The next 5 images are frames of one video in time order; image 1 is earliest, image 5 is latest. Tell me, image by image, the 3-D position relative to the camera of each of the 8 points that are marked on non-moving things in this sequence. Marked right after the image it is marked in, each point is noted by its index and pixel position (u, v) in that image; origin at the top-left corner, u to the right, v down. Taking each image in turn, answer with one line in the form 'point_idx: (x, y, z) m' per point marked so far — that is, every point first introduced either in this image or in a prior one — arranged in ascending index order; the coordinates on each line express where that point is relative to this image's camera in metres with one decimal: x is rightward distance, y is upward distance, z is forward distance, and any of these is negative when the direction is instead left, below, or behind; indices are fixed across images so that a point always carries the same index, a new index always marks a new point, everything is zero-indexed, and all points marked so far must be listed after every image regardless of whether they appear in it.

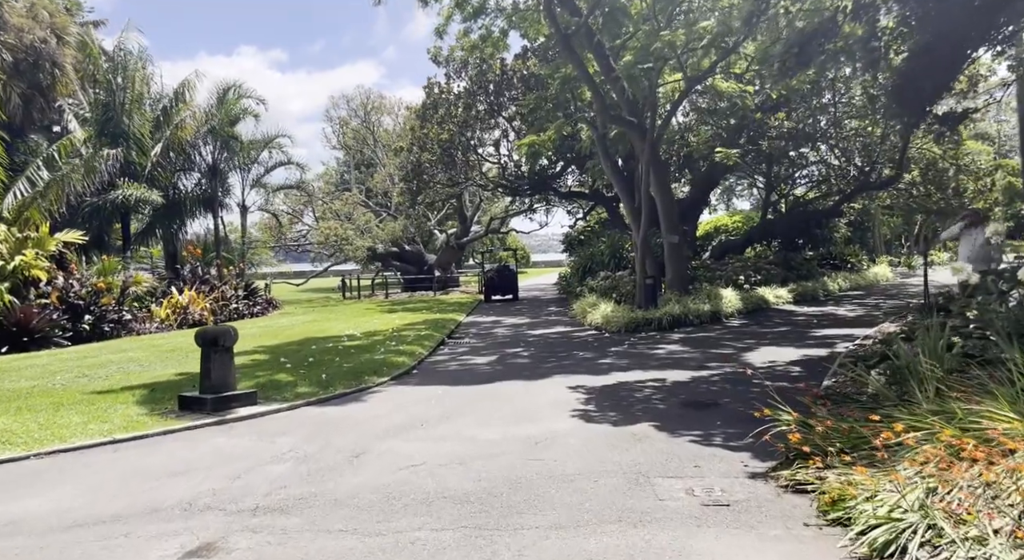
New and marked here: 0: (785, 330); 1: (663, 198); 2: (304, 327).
0: (+5.2, -0.9, +13.6) m
1: (+3.6, +2.0, +17.2) m
2: (-5.6, -1.3, +19.3) m
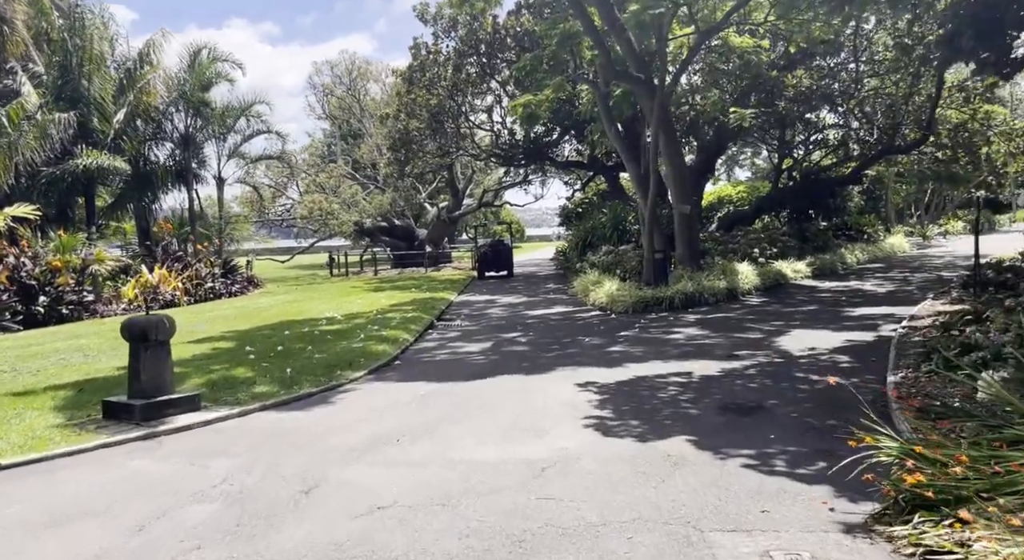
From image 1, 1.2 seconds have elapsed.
0: (+5.1, -0.5, +12.1) m
1: (+3.5, +2.5, +15.6) m
2: (-5.7, -0.7, +17.8) m
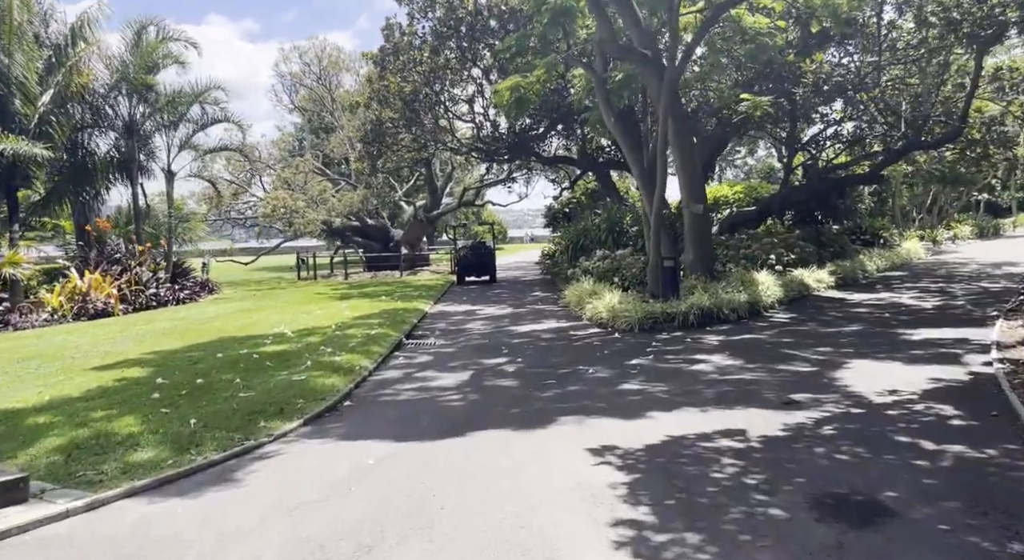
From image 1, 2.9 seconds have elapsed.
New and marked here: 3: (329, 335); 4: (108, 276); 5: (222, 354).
0: (+4.9, -0.7, +10.0) m
1: (+3.2, +2.3, +13.5) m
2: (-6.1, -0.8, +15.4) m
3: (-3.1, -0.9, +12.3) m
4: (-10.4, +0.1, +18.5) m
5: (-4.3, -1.1, +10.7) m
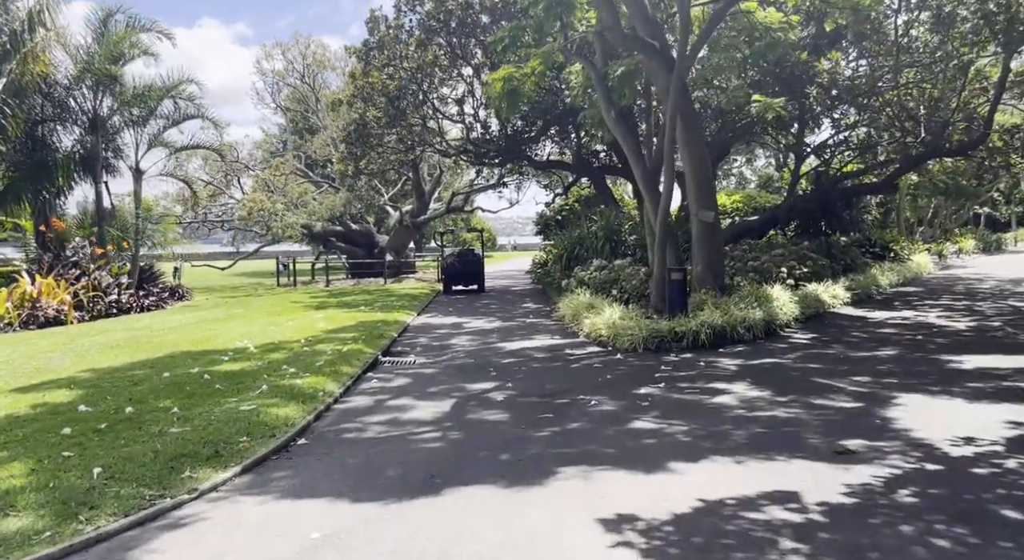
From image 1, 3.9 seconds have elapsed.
0: (+4.8, -0.9, +8.8) m
1: (+3.1, +2.1, +12.3) m
2: (-6.3, -1.0, +14.0) m
3: (-3.3, -1.1, +11.0) m
4: (-10.6, 0.0, +17.1) m
5: (-4.5, -1.2, +9.4) m
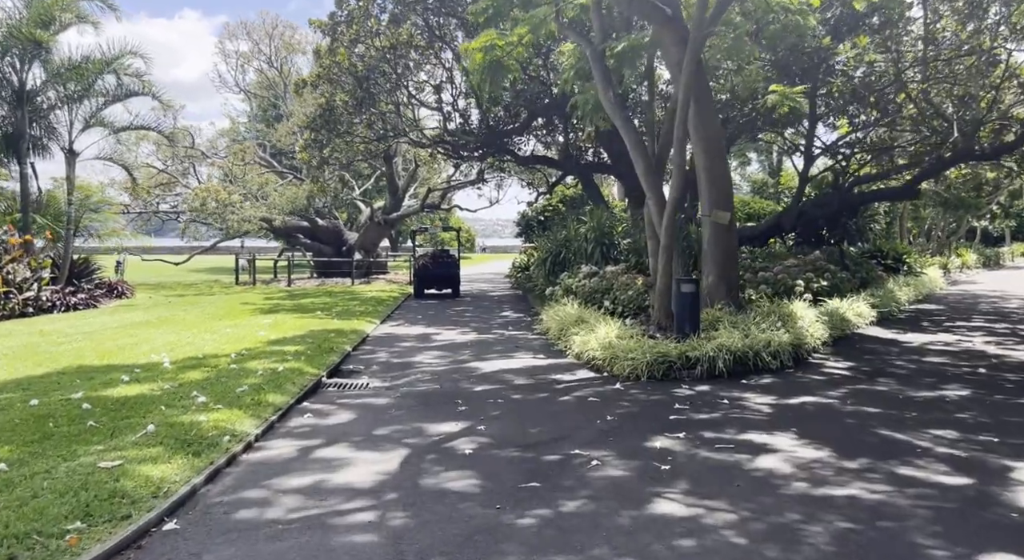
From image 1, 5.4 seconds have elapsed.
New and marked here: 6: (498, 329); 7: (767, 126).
0: (+4.5, -1.1, +7.0) m
1: (+2.8, +1.9, +10.4) m
2: (-6.7, -0.9, +11.8) m
3: (-3.6, -1.1, +8.9) m
4: (-11.1, +0.1, +14.8) m
5: (-4.7, -1.2, +7.3) m
6: (-0.3, -0.9, +13.3) m
7: (+6.1, +3.6, +17.2) m
